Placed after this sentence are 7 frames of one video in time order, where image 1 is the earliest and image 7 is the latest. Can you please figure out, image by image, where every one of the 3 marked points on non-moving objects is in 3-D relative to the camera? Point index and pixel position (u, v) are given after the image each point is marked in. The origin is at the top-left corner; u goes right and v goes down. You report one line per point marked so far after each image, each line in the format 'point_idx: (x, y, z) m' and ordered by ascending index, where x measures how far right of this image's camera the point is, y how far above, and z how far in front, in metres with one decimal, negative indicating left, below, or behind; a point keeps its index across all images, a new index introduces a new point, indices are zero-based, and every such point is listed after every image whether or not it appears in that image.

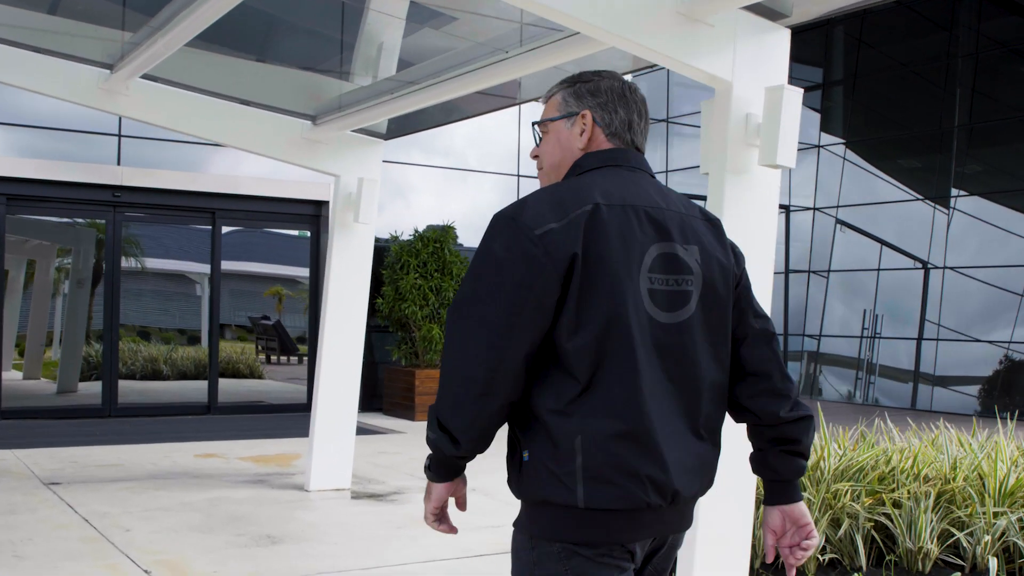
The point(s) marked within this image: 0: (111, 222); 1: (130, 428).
0: (-5.6, +0.9, +13.0) m
1: (-4.5, -1.7, +10.8) m
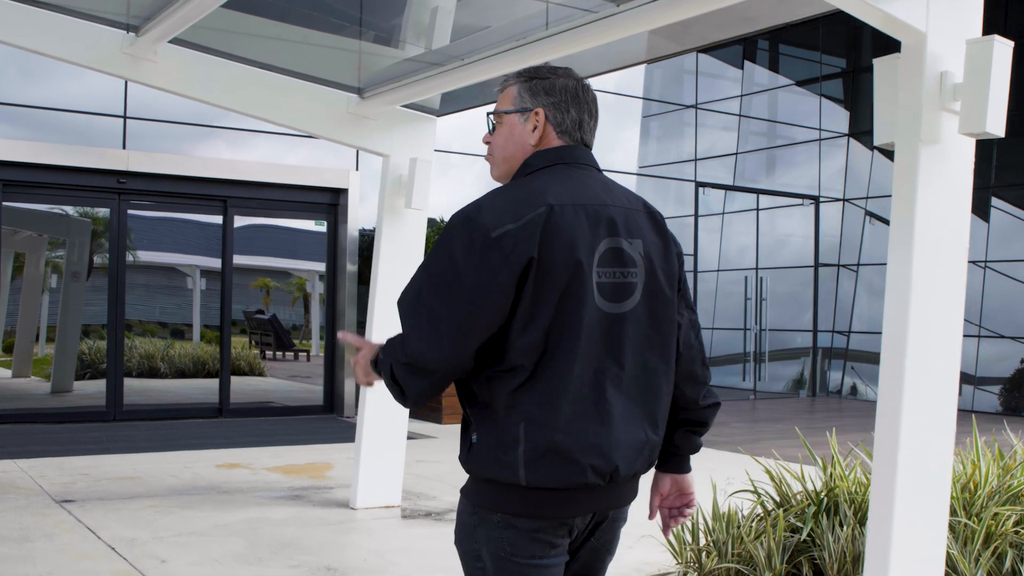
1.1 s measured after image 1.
0: (-5.2, +1.0, +12.2) m
1: (-4.1, -1.6, +10.0) m
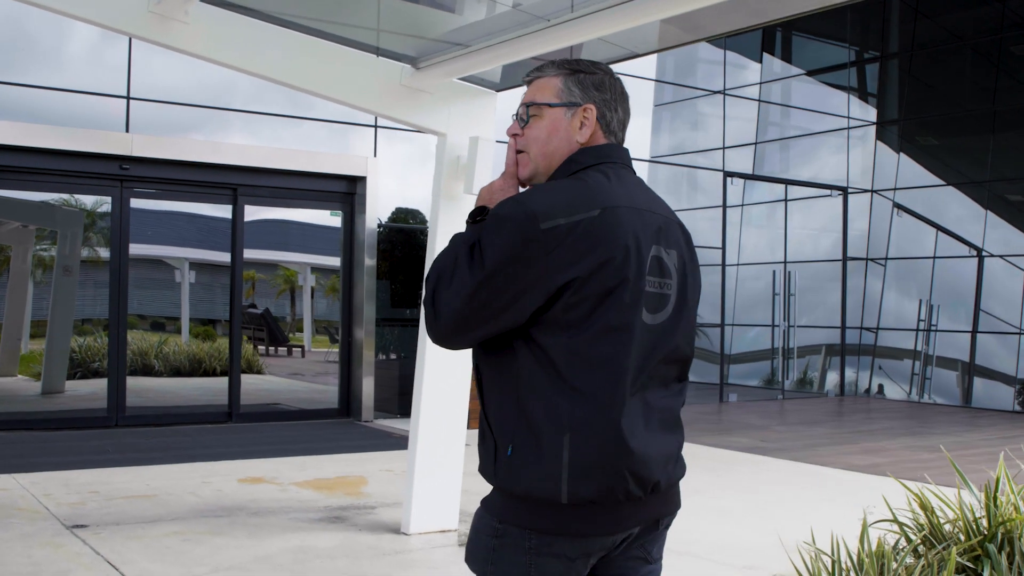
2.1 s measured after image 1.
0: (-4.8, +1.1, +11.3) m
1: (-3.7, -1.6, +9.2) m
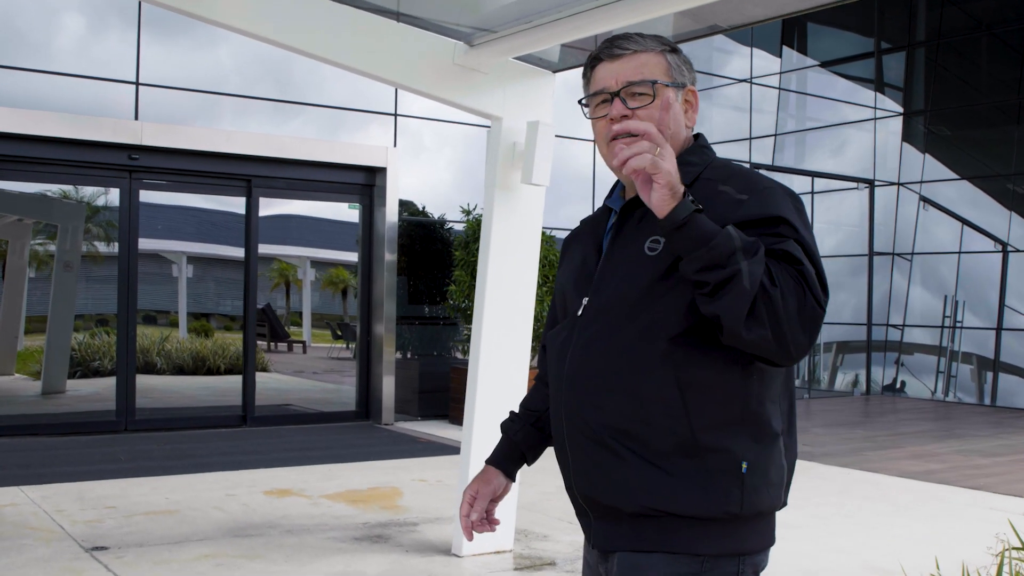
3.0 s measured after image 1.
0: (-4.5, +1.1, +10.8) m
1: (-3.4, -1.6, +8.7) m
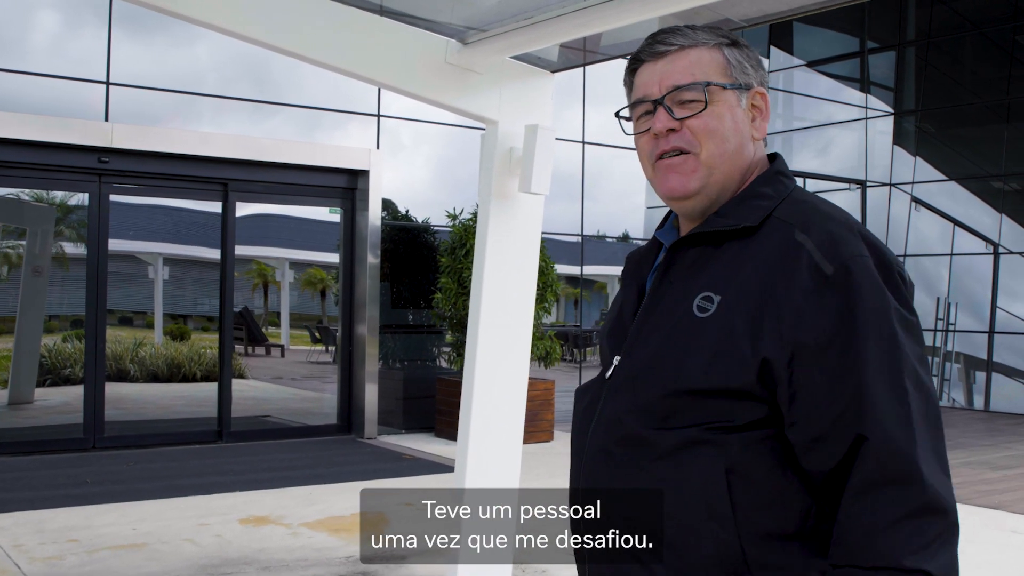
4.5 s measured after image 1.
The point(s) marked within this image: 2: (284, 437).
0: (-4.7, +1.0, +10.2) m
1: (-3.4, -1.7, +8.2) m
2: (-2.8, -1.8, +11.2) m
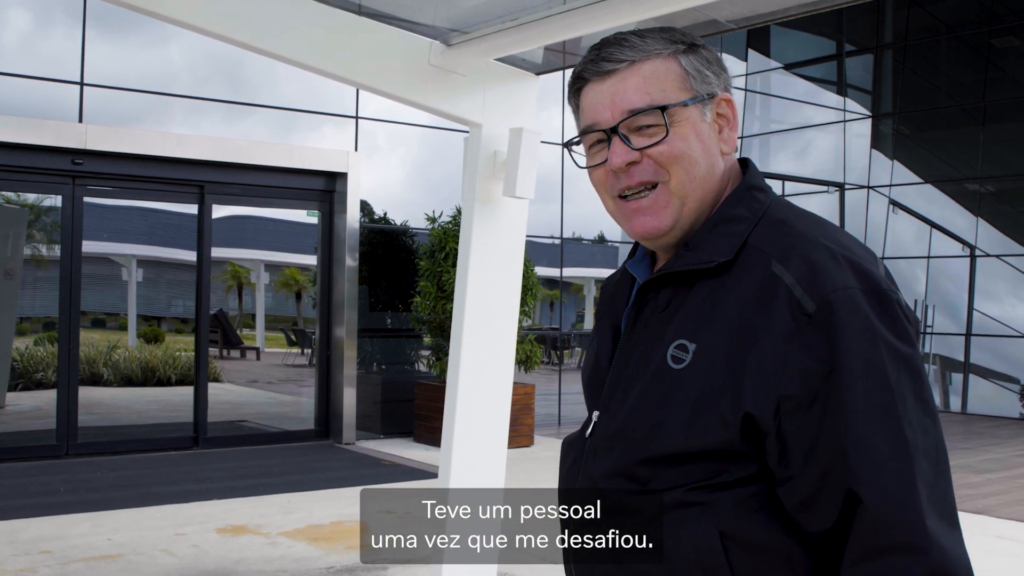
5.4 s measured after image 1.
0: (-4.9, +1.0, +10.0) m
1: (-3.6, -1.7, +8.0) m
2: (-3.0, -1.9, +11.1) m
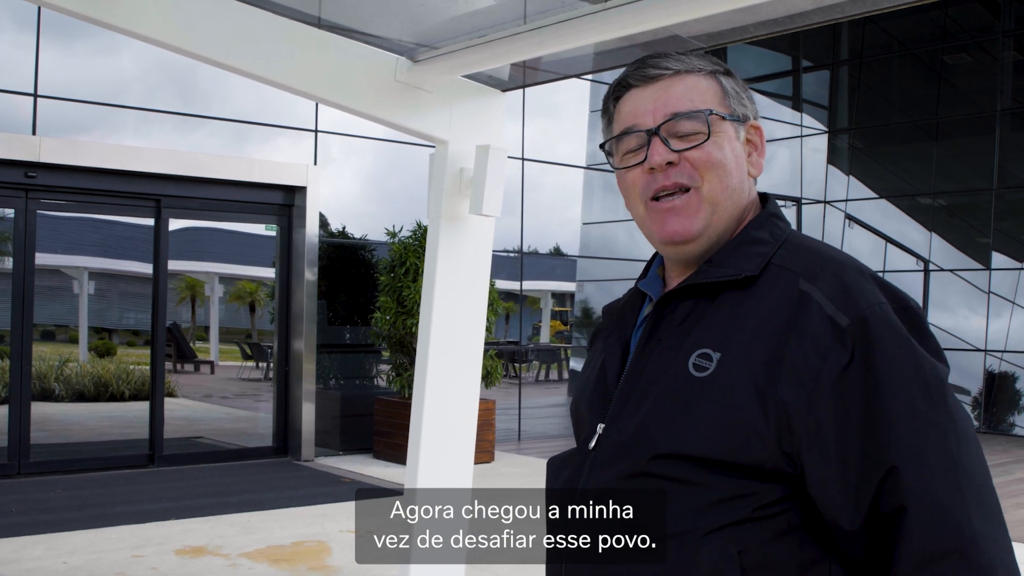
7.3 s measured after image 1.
0: (-5.3, +0.8, +9.8) m
1: (-3.9, -1.8, +7.8) m
2: (-3.5, -2.0, +10.9) m
